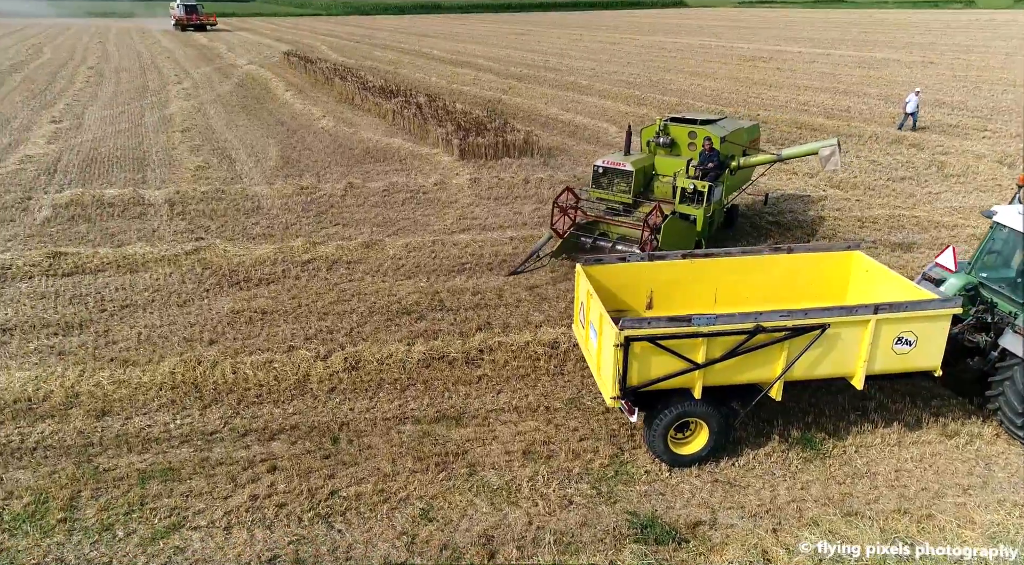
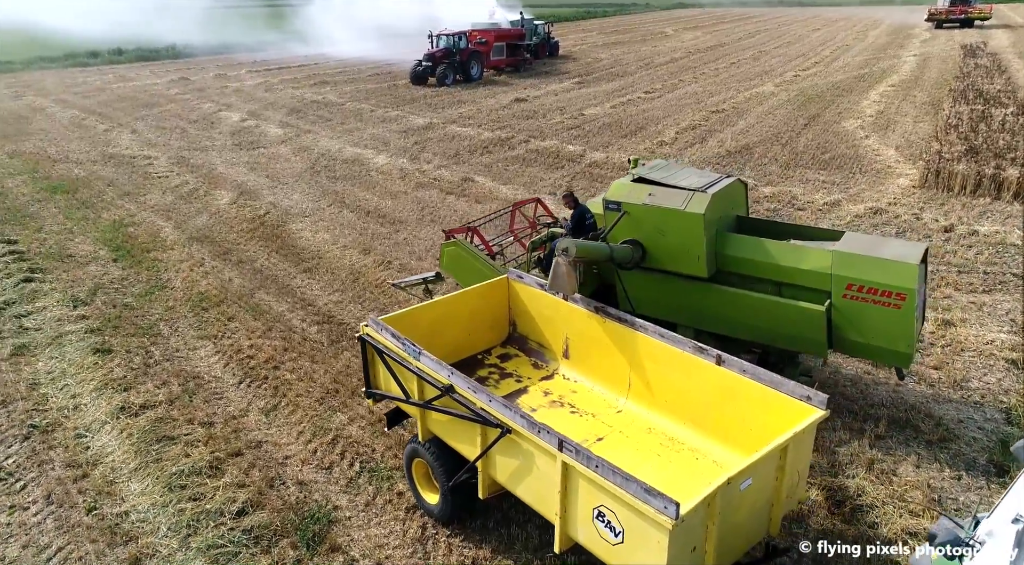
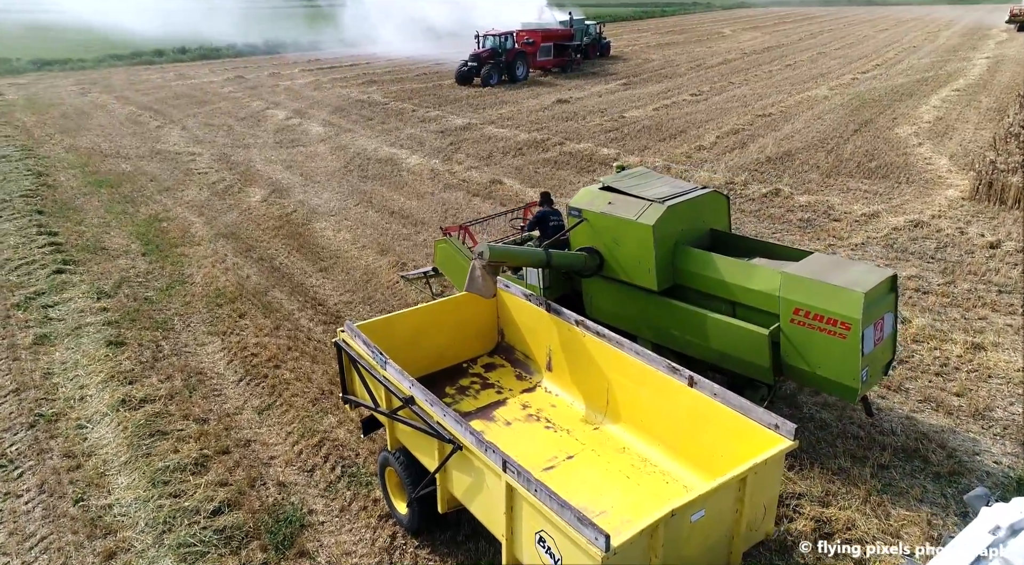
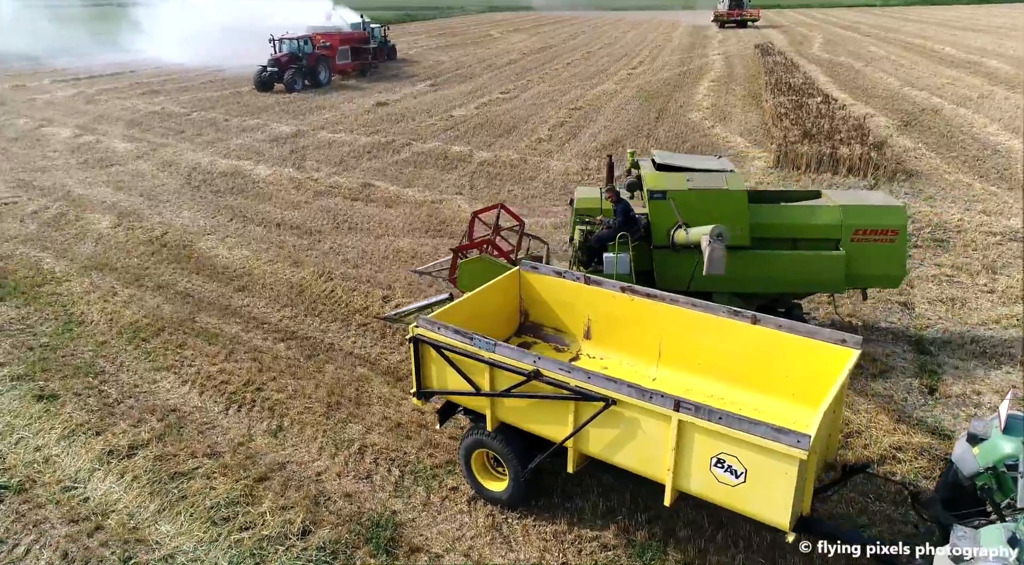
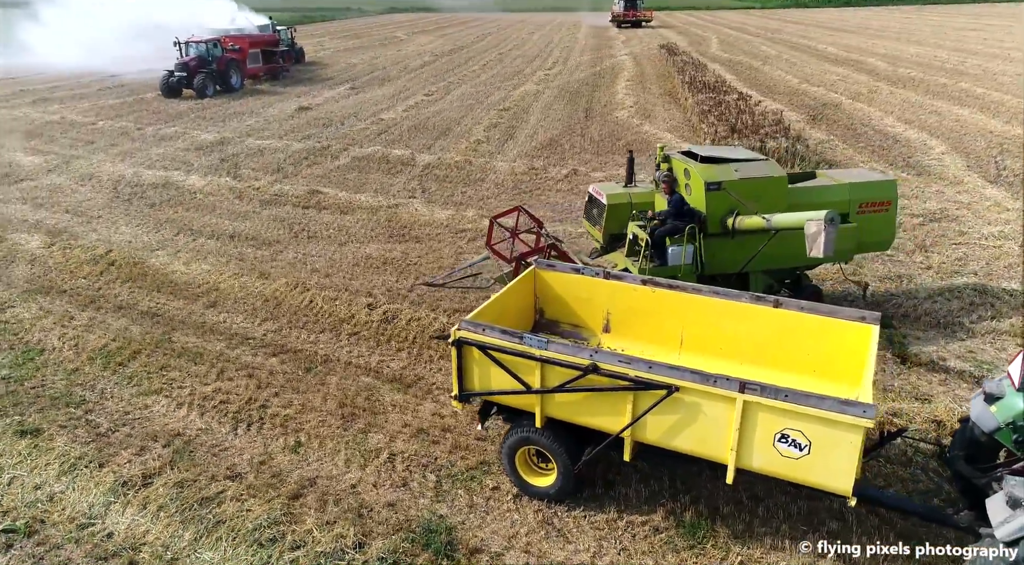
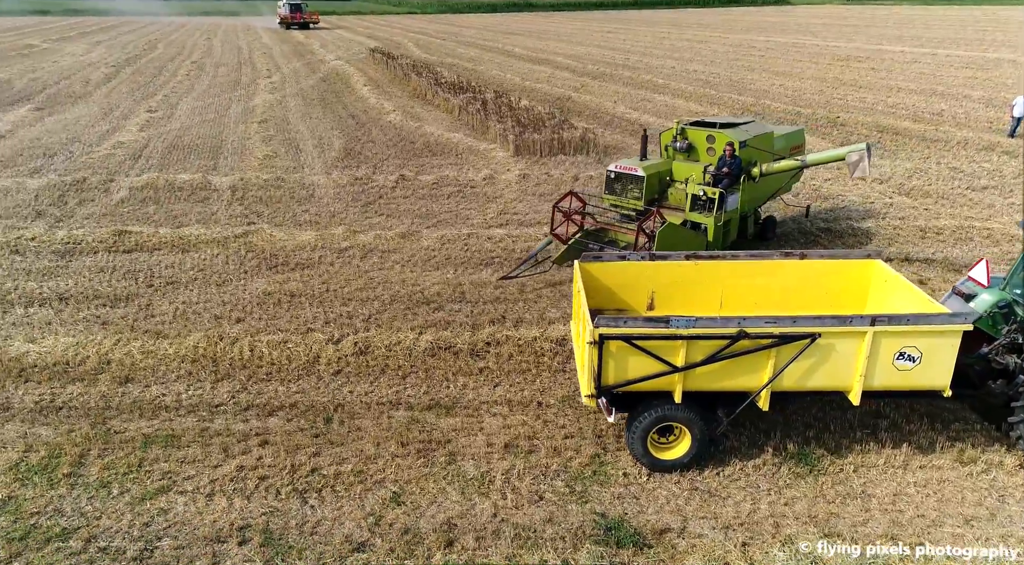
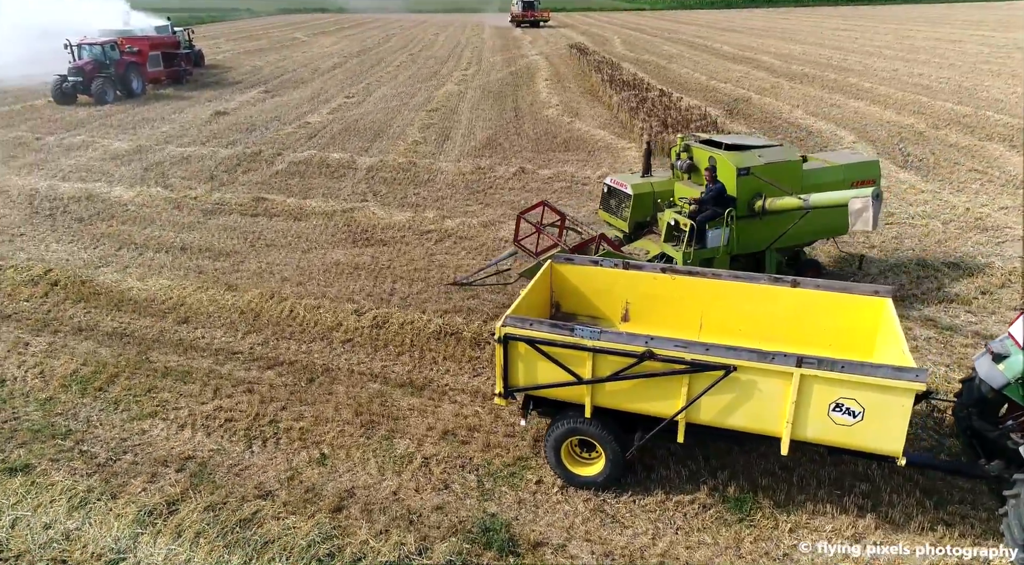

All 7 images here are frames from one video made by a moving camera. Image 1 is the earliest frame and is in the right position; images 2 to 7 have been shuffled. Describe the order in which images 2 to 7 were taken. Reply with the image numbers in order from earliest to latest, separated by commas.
6, 7, 5, 4, 2, 3
